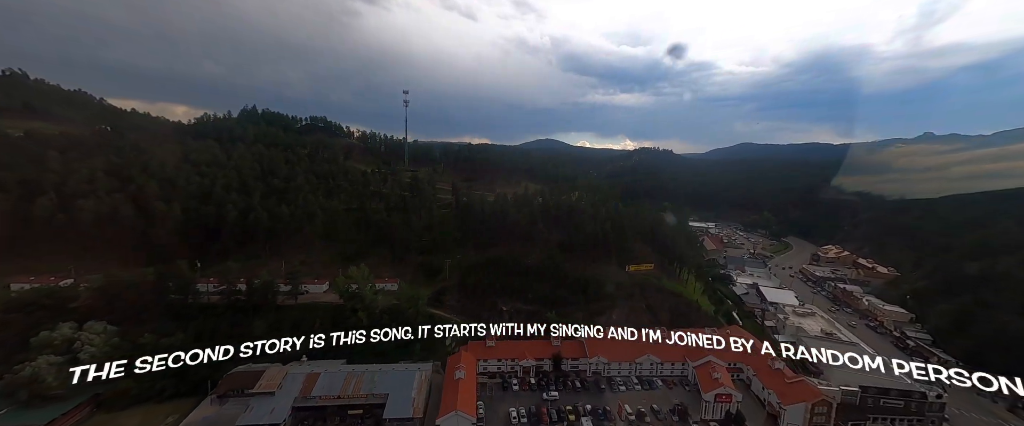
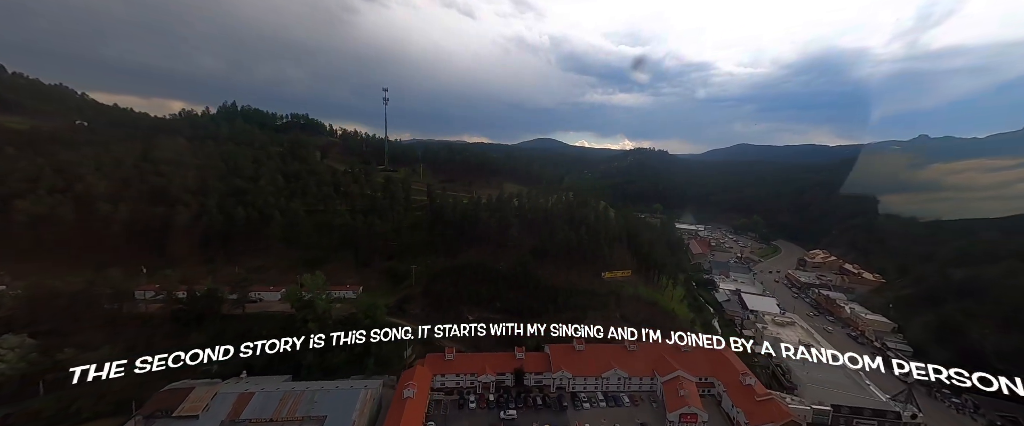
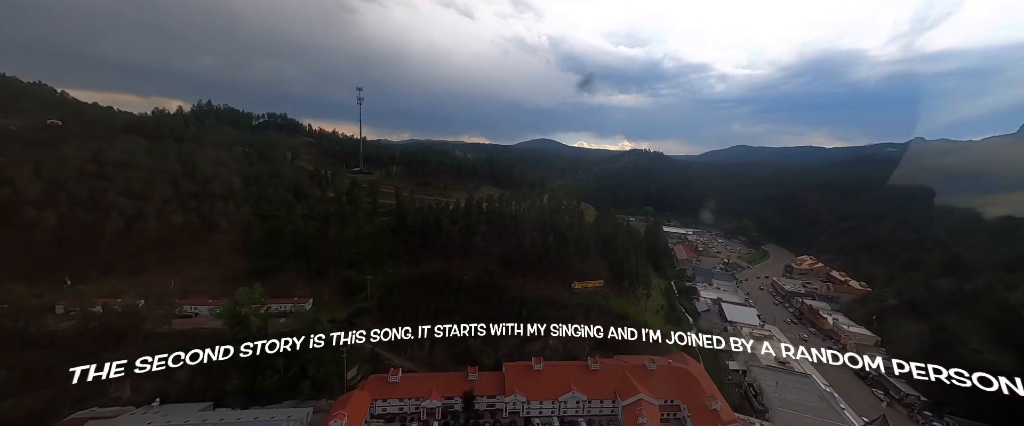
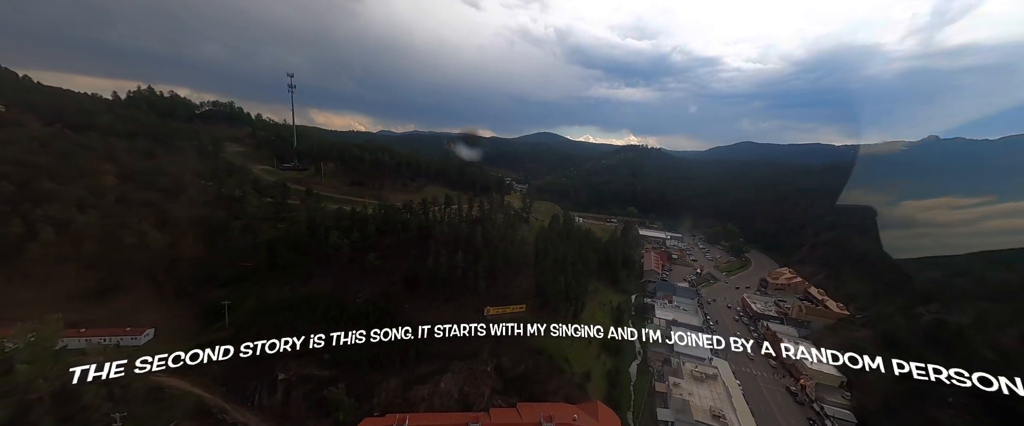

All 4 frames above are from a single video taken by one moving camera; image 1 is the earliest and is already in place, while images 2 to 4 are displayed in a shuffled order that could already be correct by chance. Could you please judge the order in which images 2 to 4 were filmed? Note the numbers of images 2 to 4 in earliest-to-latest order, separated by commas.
2, 3, 4
